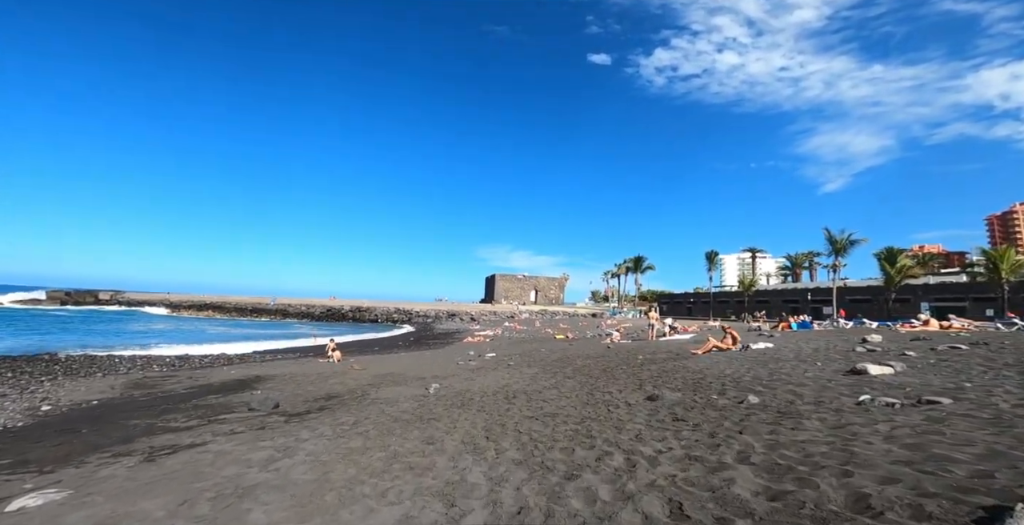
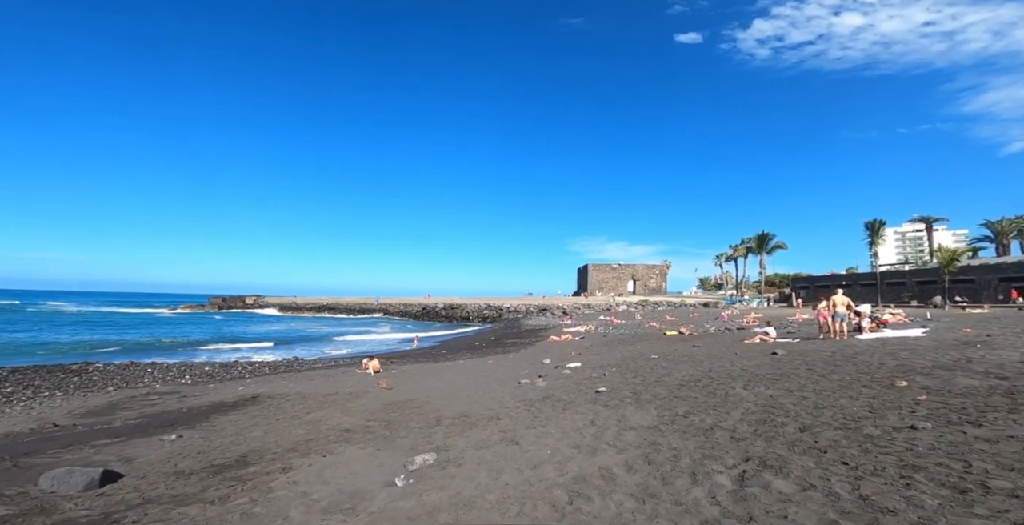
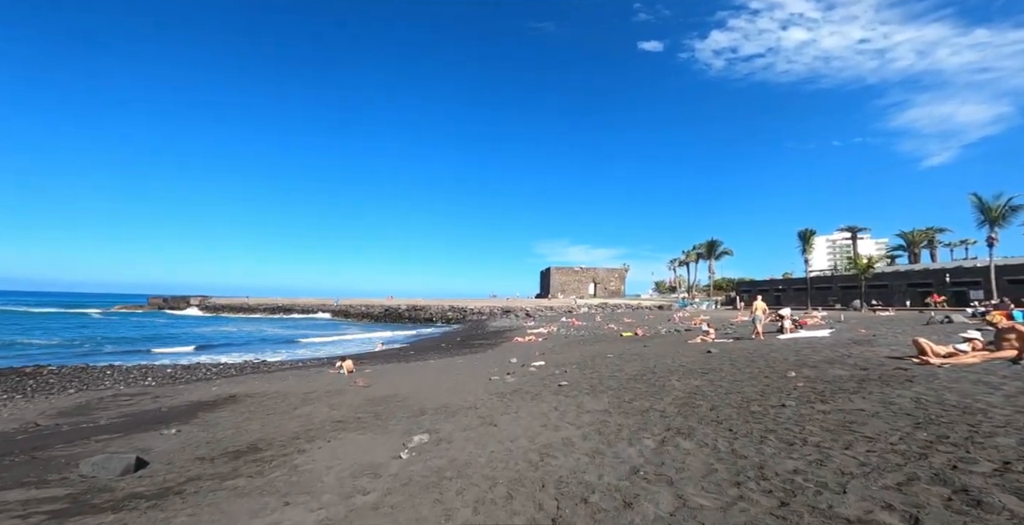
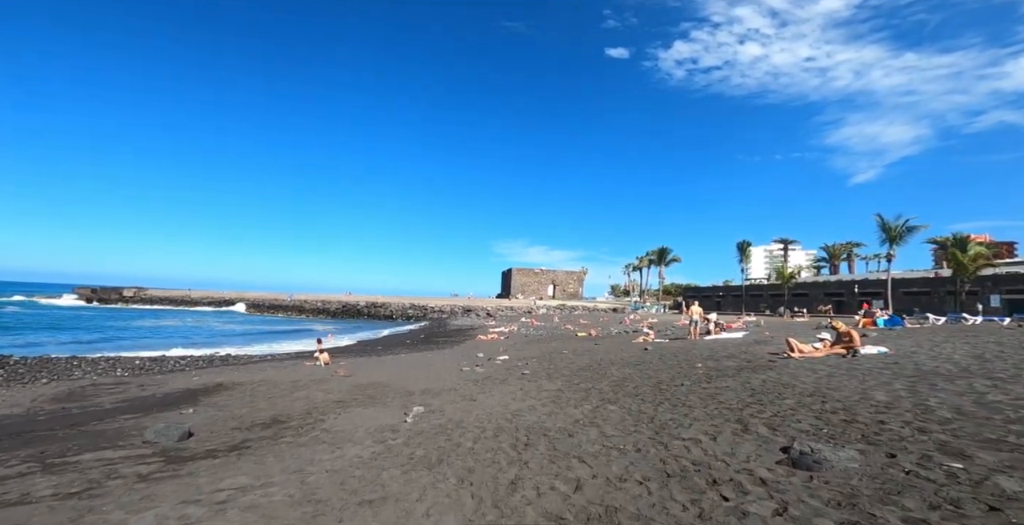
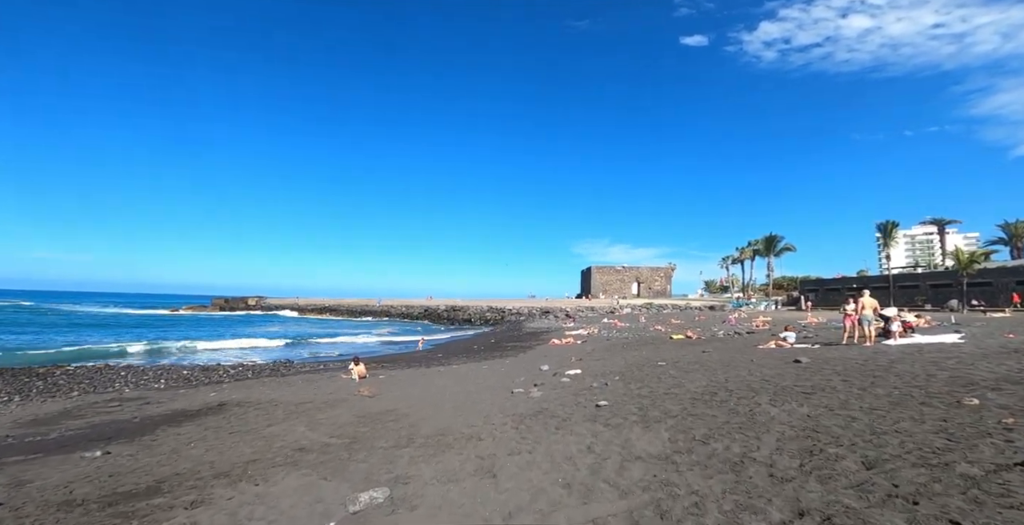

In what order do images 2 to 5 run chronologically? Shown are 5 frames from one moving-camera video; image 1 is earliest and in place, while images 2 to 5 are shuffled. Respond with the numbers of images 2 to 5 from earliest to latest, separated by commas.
4, 3, 2, 5
